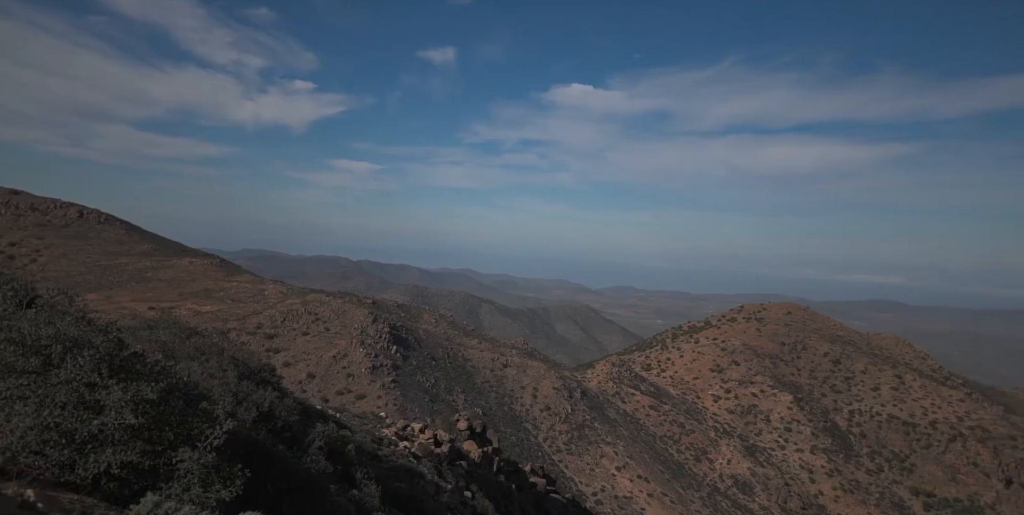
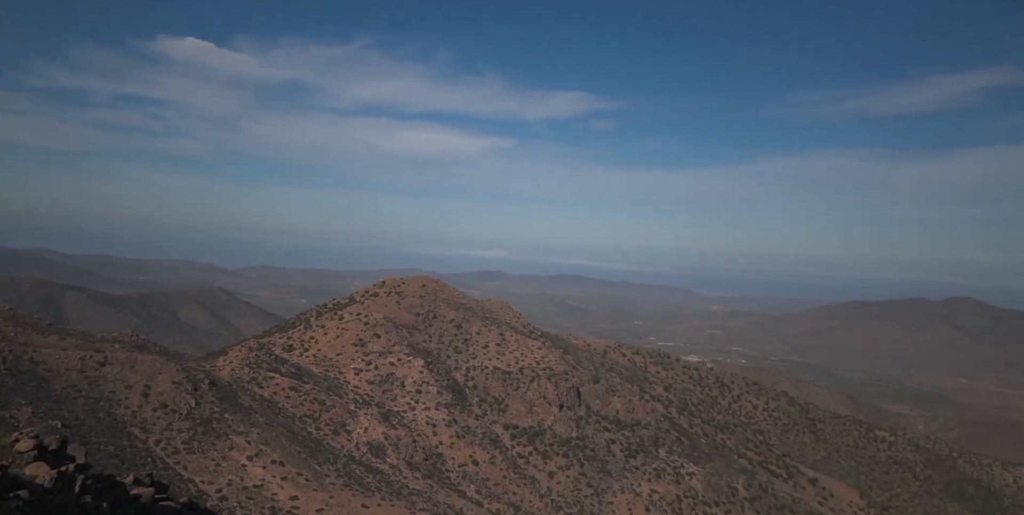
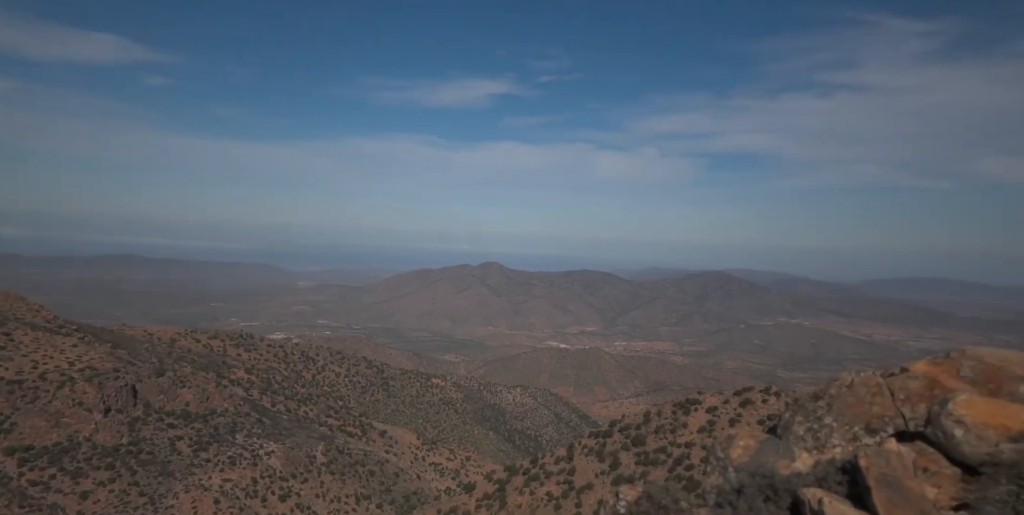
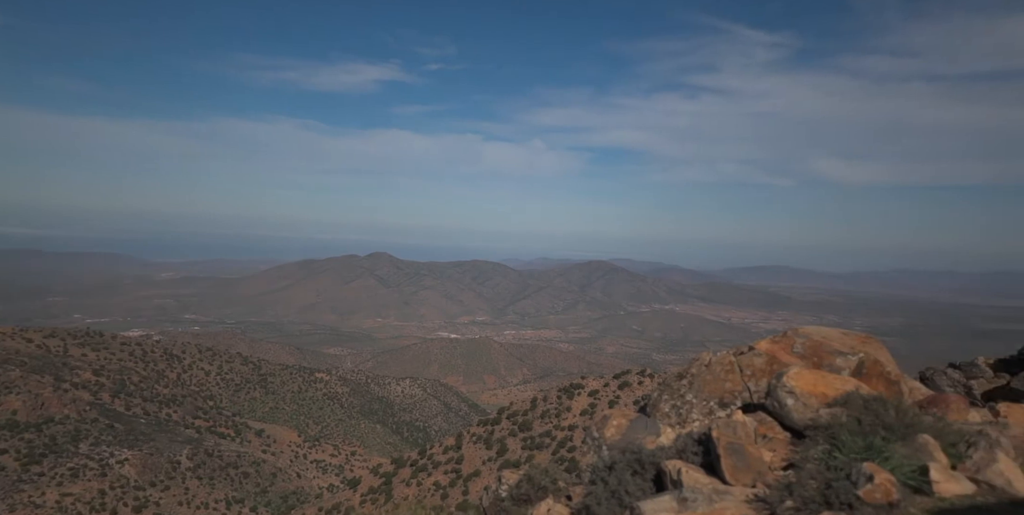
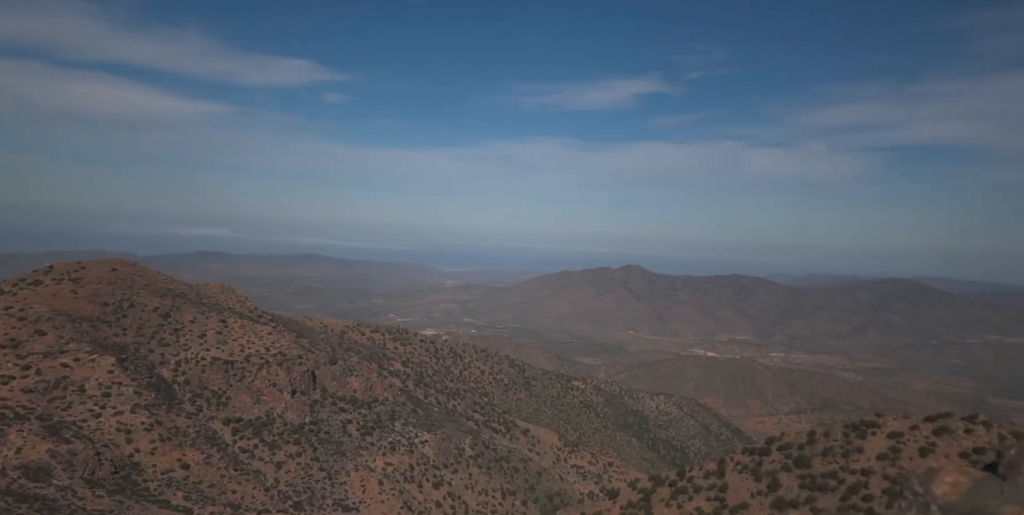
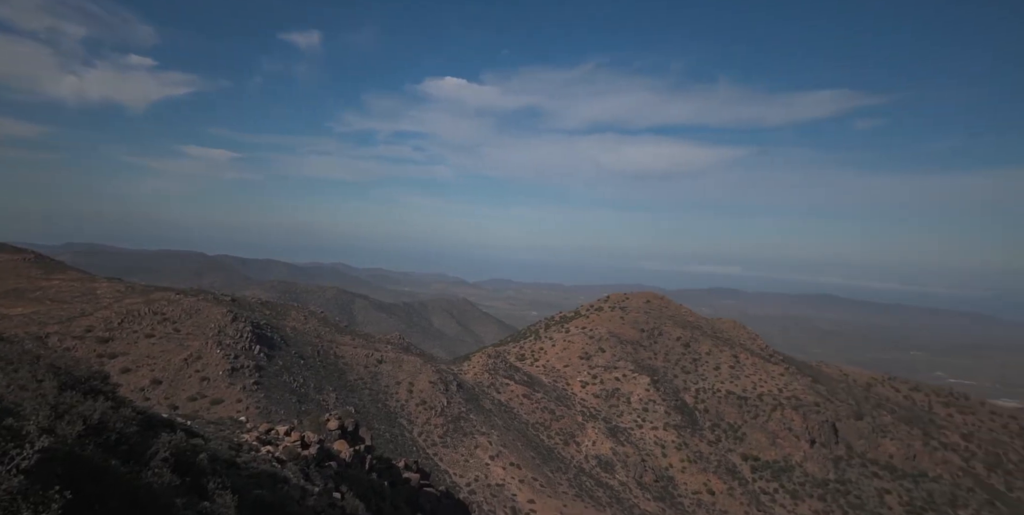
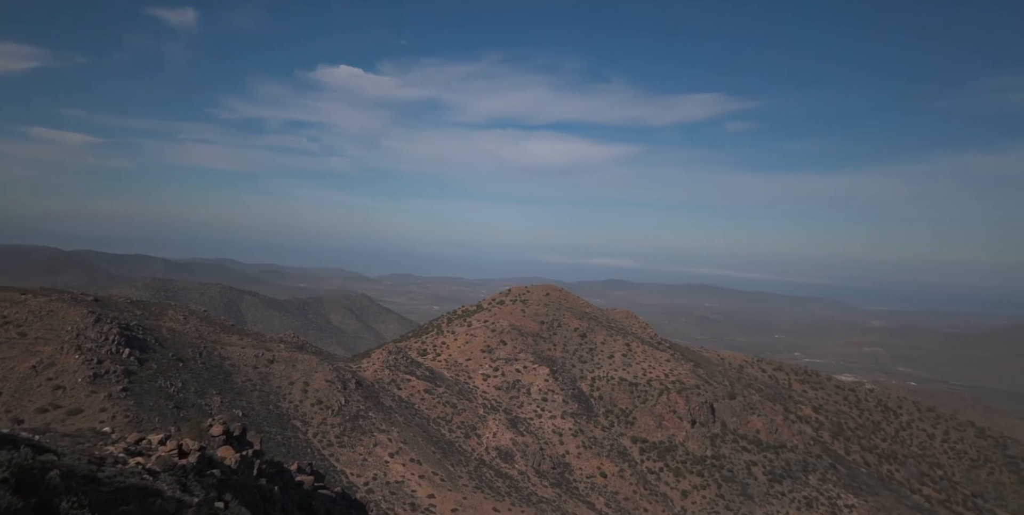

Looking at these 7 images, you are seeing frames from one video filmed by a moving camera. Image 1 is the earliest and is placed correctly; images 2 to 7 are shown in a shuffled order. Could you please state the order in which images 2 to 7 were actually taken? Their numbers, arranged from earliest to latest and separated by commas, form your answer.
6, 7, 2, 5, 3, 4
